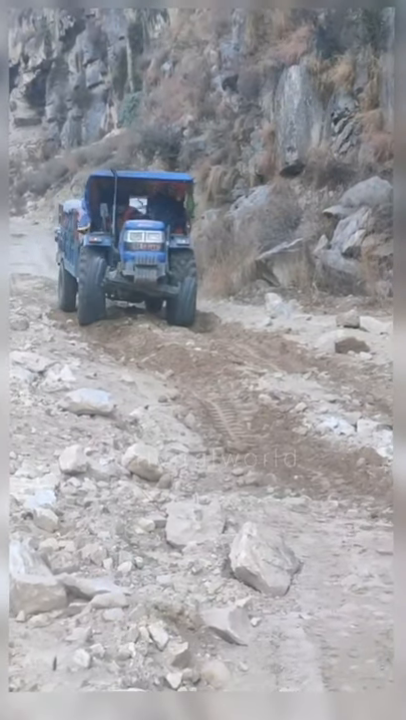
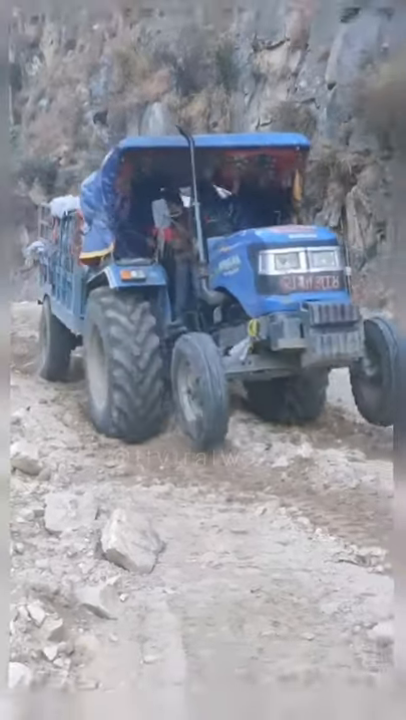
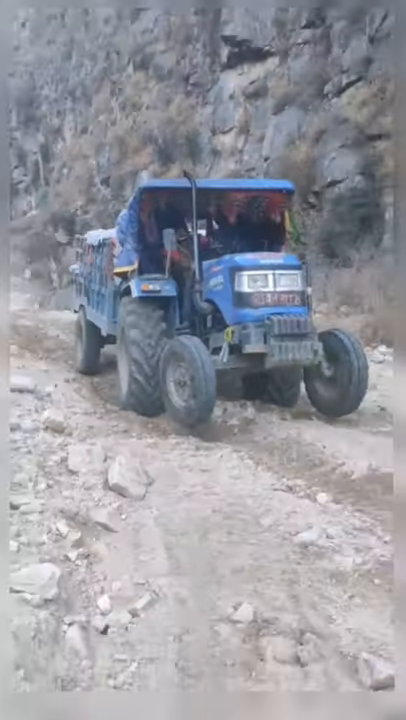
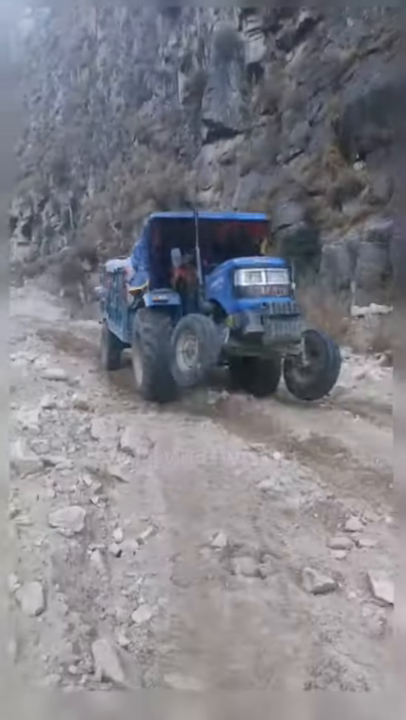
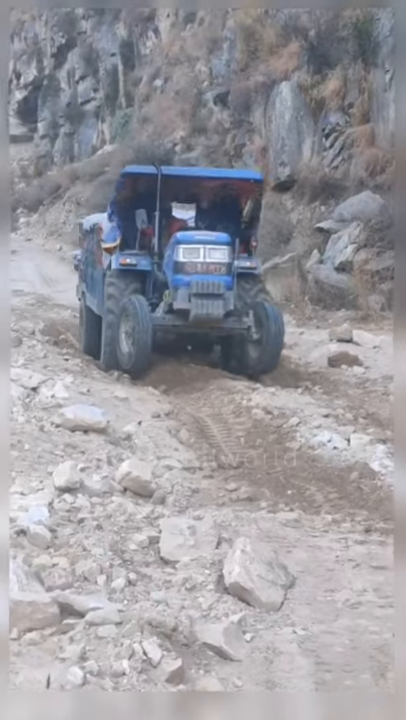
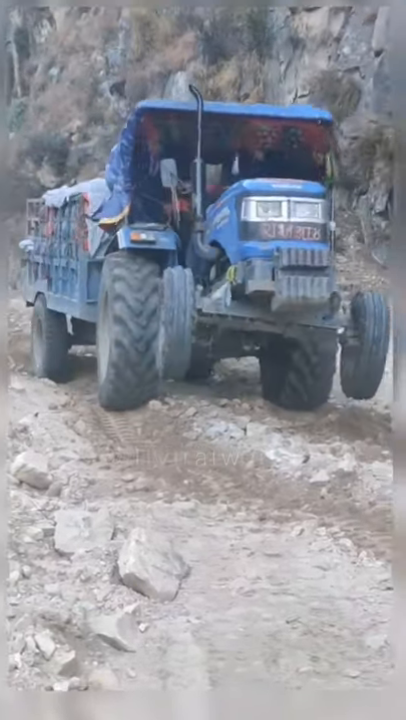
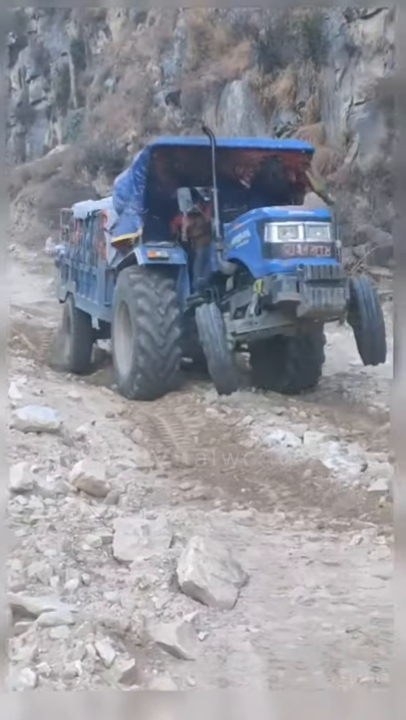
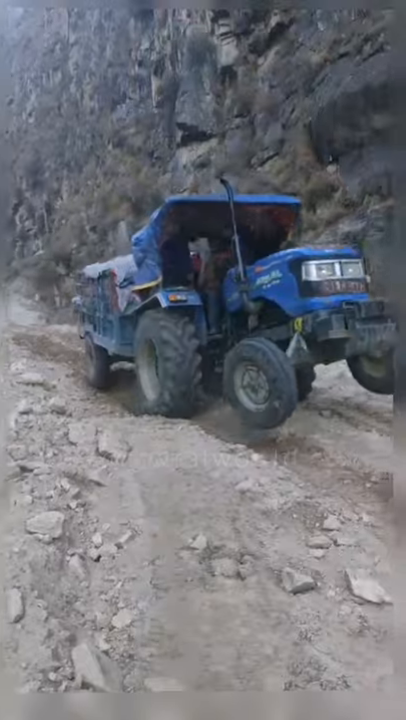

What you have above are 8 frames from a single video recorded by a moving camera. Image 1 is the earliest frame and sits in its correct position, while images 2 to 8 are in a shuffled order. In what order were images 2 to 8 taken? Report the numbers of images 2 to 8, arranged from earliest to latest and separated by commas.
5, 7, 6, 2, 3, 4, 8
